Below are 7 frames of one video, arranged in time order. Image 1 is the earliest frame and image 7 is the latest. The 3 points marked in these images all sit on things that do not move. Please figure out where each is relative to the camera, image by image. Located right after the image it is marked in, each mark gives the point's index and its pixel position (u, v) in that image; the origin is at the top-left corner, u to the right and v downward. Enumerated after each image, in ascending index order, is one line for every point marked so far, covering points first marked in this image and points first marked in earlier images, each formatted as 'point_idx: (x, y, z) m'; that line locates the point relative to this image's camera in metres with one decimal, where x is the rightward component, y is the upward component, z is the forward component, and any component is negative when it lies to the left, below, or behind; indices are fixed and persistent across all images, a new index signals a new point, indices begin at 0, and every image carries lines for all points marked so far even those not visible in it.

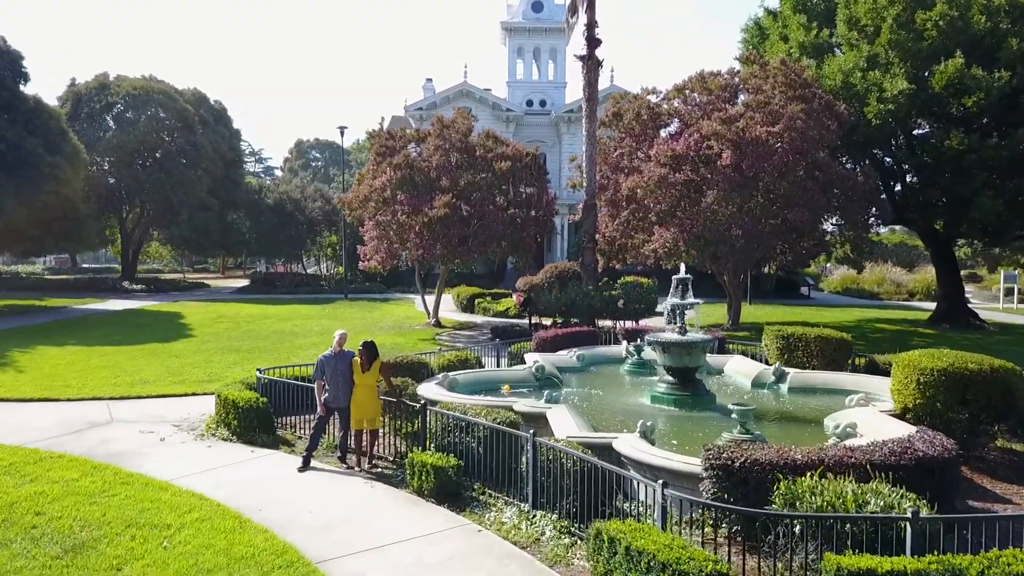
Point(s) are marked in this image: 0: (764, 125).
0: (+3.8, +2.5, +18.3) m
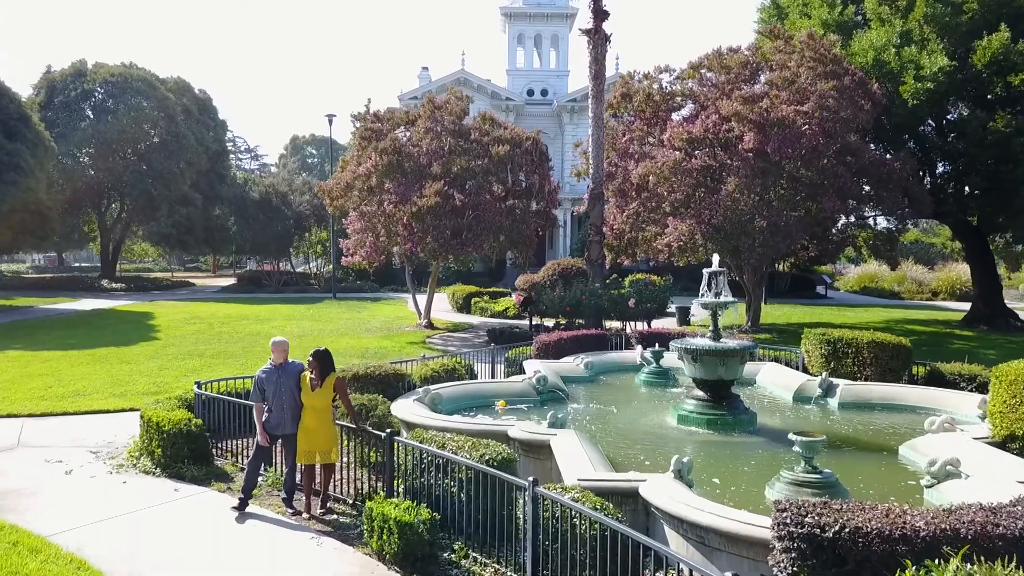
0: (+3.8, +2.5, +16.4) m
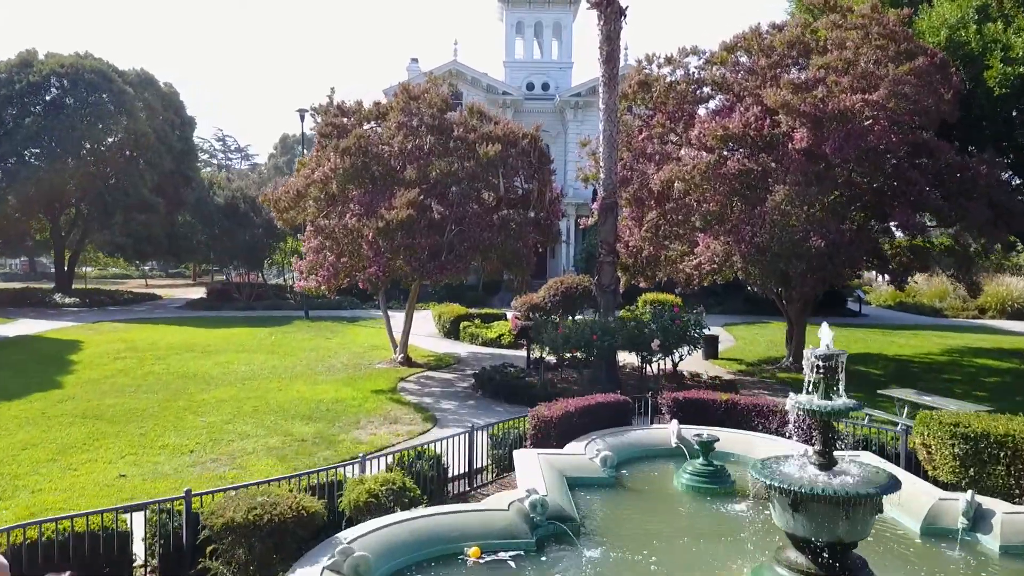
0: (+3.7, +2.1, +13.1) m
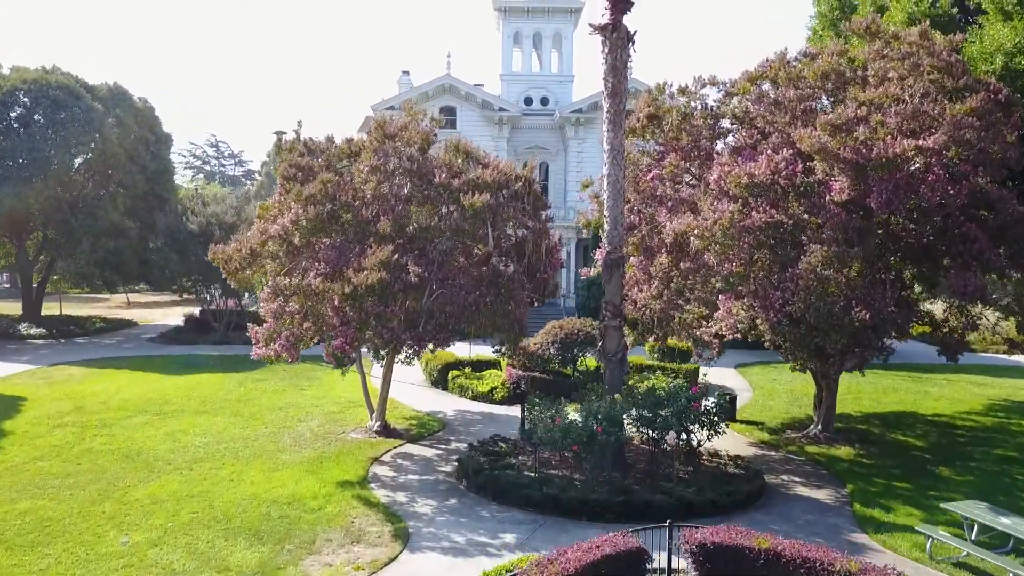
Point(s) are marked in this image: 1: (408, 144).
0: (+3.6, +1.4, +11.1) m
1: (-1.1, +1.5, +12.8) m
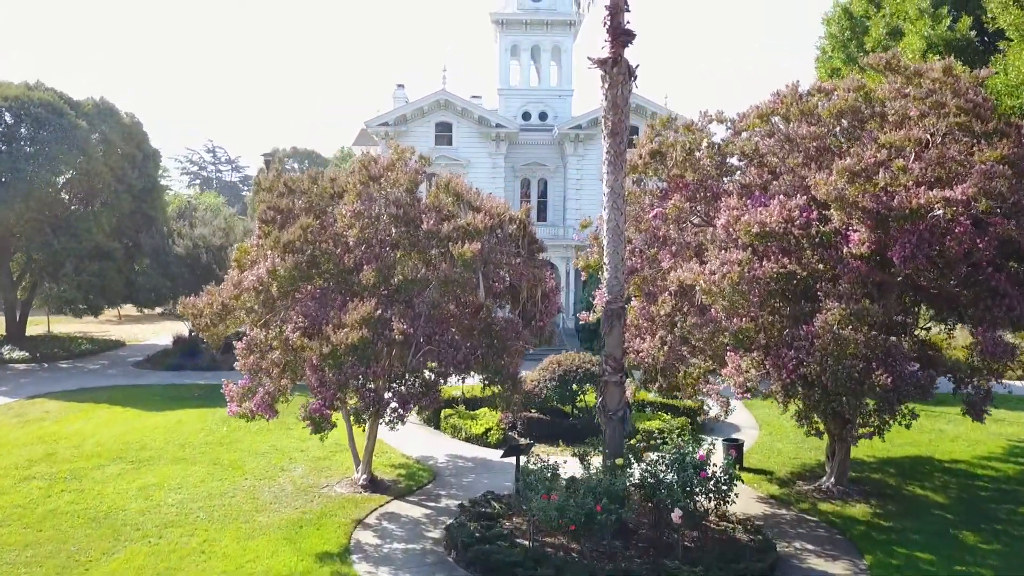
0: (+3.5, +0.9, +10.3) m
1: (-1.2, +1.0, +11.9) m
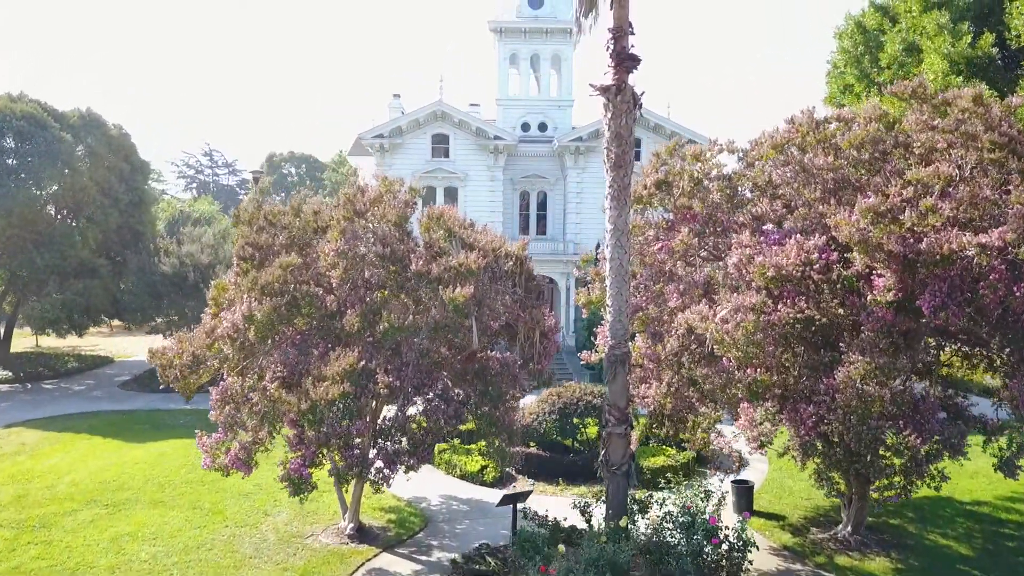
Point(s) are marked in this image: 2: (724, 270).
0: (+3.5, +0.5, +9.5) m
1: (-1.2, +0.6, +11.1) m
2: (+2.0, +0.2, +11.2) m
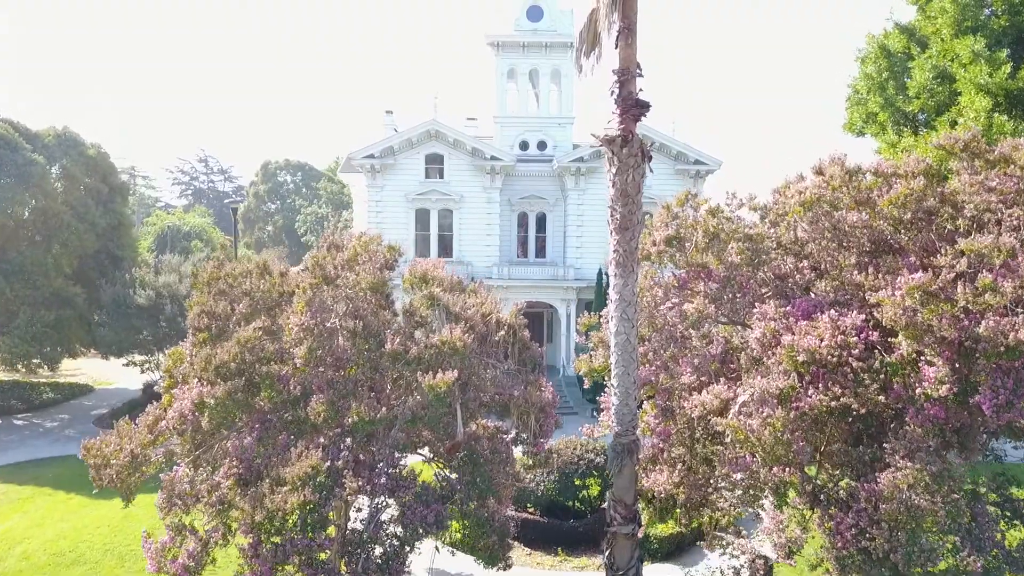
0: (+3.4, -0.1, +8.1) m
1: (-1.3, 0.0, +9.7) m
2: (+1.9, -0.5, +9.8) m
